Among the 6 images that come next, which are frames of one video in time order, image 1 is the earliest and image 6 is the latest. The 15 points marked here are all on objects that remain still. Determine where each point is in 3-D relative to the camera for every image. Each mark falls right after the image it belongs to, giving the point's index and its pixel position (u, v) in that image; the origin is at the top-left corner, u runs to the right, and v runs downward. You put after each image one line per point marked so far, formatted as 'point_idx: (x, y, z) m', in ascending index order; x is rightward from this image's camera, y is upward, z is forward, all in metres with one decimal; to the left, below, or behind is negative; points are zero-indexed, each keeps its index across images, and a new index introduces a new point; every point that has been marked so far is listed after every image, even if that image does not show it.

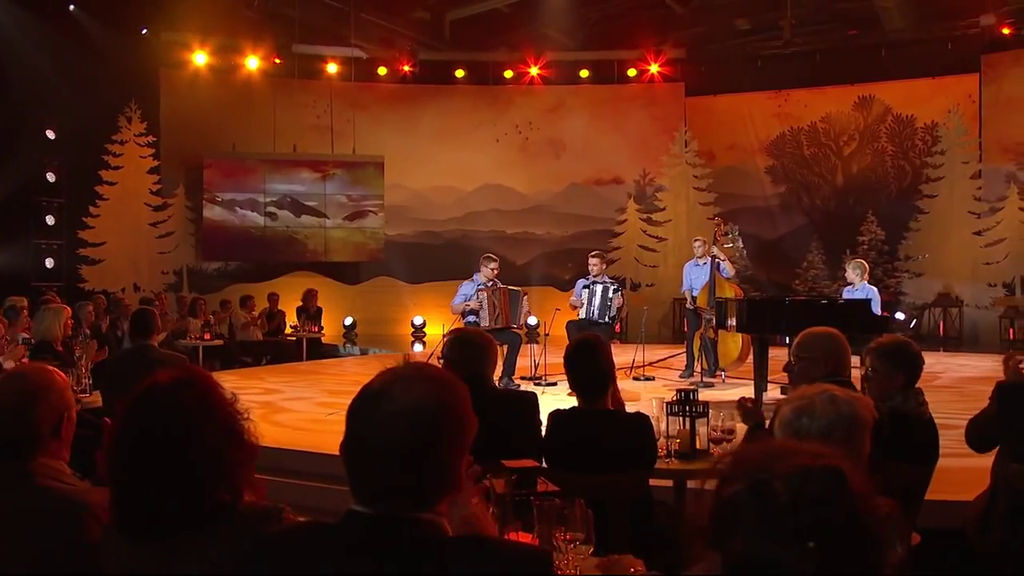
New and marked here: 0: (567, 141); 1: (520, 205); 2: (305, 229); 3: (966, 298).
0: (+0.8, +2.0, +16.4) m
1: (+0.2, +1.1, +16.4) m
2: (-2.5, +0.7, +15.3) m
3: (+5.2, -0.1, +13.9) m
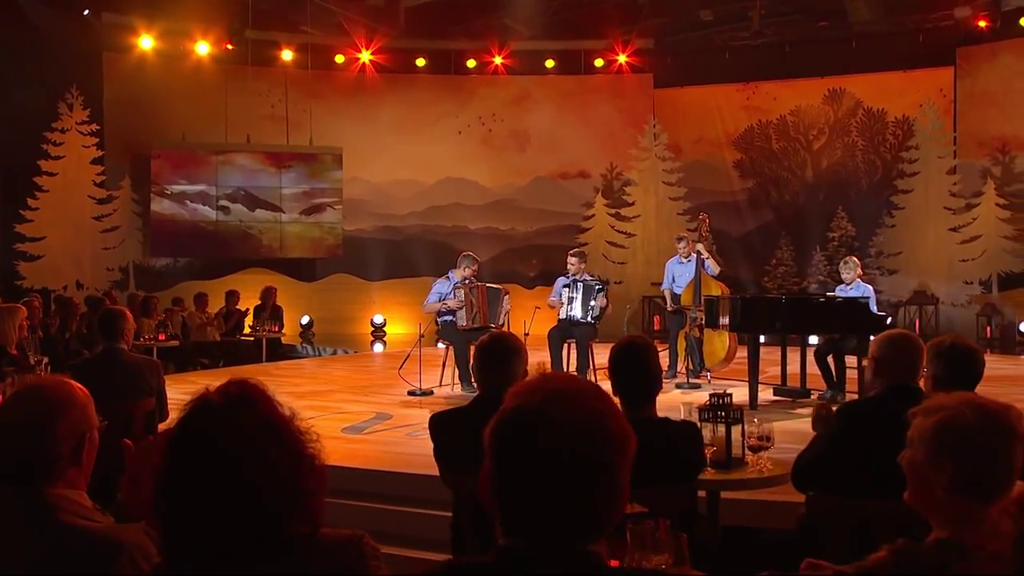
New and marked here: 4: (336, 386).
0: (+0.3, +2.0, +15.9) m
1: (-0.3, +1.1, +15.8) m
2: (-3.0, +0.8, +14.6) m
3: (+4.8, -0.1, +13.8) m
4: (-1.7, -0.9, +11.8) m
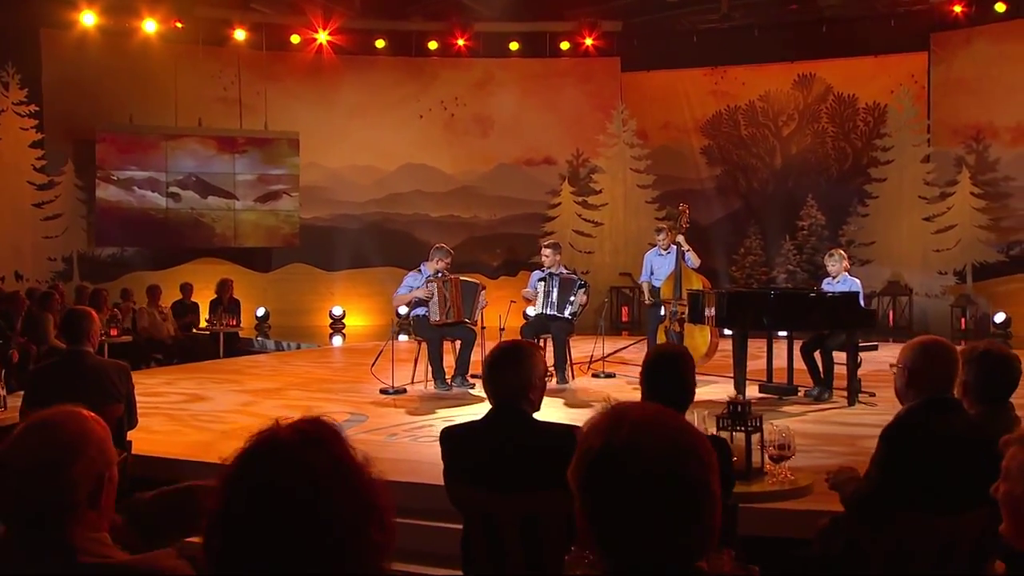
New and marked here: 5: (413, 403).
0: (-0.2, +2.1, +15.4) m
1: (-0.8, +1.3, +15.3) m
2: (-3.4, +0.9, +13.9) m
3: (+4.5, 0.0, +13.6) m
4: (-1.9, -0.9, +11.2) m
5: (-0.8, -0.9, +10.4) m
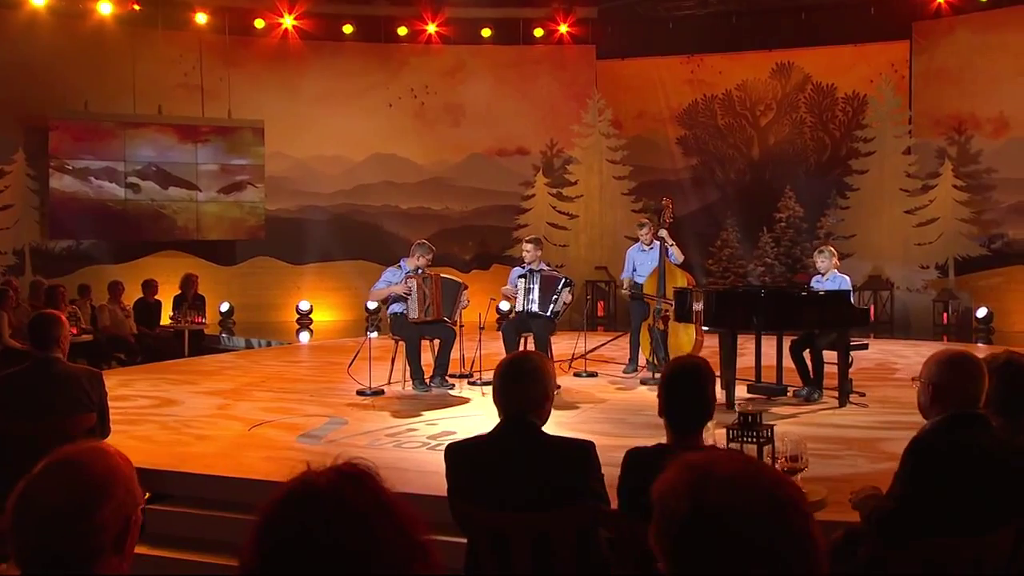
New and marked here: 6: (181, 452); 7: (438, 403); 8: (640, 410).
0: (-0.6, +2.2, +14.9) m
1: (-1.2, +1.3, +14.9) m
2: (-3.7, +0.9, +13.4) m
3: (+4.2, +0.1, +13.4) m
4: (-2.1, -0.8, +10.8) m
5: (-1.0, -0.9, +9.9) m
6: (-1.9, -1.0, +7.1) m
7: (-0.6, -0.9, +9.9) m
8: (+1.1, -1.1, +10.6) m
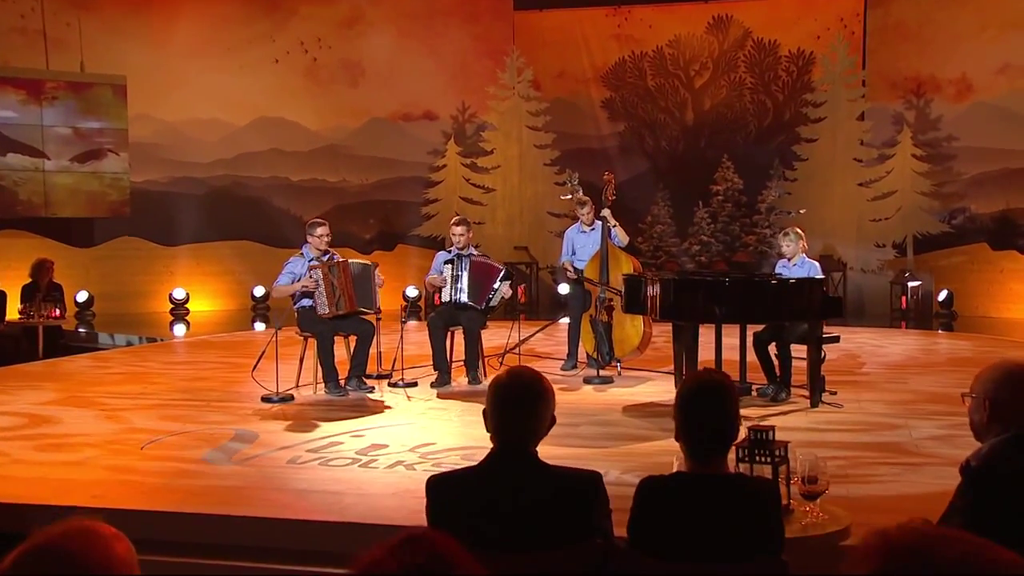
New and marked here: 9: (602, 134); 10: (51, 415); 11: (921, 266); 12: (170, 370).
0: (-1.6, +2.4, +13.1) m
1: (-2.2, +1.5, +13.0) m
2: (-4.5, +1.0, +11.2) m
3: (+3.3, +0.3, +12.2) m
4: (-2.6, -0.7, +8.8) m
5: (-1.4, -0.8, +8.2) m
6: (-2.0, -0.9, +5.2) m
7: (-1.0, -0.8, +8.2) m
8: (+0.6, -0.9, +9.0) m
9: (+1.0, +1.6, +13.0) m
10: (-3.0, -0.8, +7.7) m
11: (+3.9, +0.2, +11.8) m
12: (-2.7, -0.7, +9.6) m
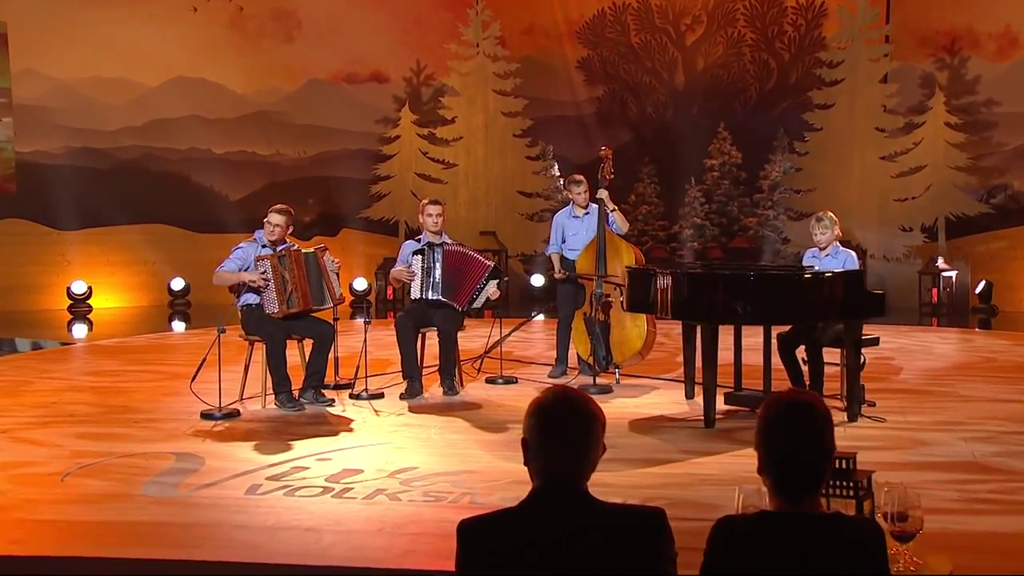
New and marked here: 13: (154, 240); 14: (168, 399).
0: (-2.0, +2.4, +11.2) m
1: (-2.5, +1.6, +11.0) m
2: (-4.7, +1.1, +9.1) m
3: (+3.0, +0.4, +10.6) m
4: (-2.6, -0.7, +6.8) m
5: (-1.4, -0.8, +6.2) m
6: (-1.8, -0.9, +3.3) m
7: (-1.1, -0.8, +6.3) m
8: (+0.5, -0.9, +7.2) m
9: (+0.6, +1.7, +11.3) m
10: (-3.0, -0.8, +5.7) m
11: (+3.7, +0.3, +10.2) m
12: (-2.8, -0.6, +7.5) m
13: (-3.1, +0.4, +10.8) m
14: (-2.1, -0.7, +7.1) m
